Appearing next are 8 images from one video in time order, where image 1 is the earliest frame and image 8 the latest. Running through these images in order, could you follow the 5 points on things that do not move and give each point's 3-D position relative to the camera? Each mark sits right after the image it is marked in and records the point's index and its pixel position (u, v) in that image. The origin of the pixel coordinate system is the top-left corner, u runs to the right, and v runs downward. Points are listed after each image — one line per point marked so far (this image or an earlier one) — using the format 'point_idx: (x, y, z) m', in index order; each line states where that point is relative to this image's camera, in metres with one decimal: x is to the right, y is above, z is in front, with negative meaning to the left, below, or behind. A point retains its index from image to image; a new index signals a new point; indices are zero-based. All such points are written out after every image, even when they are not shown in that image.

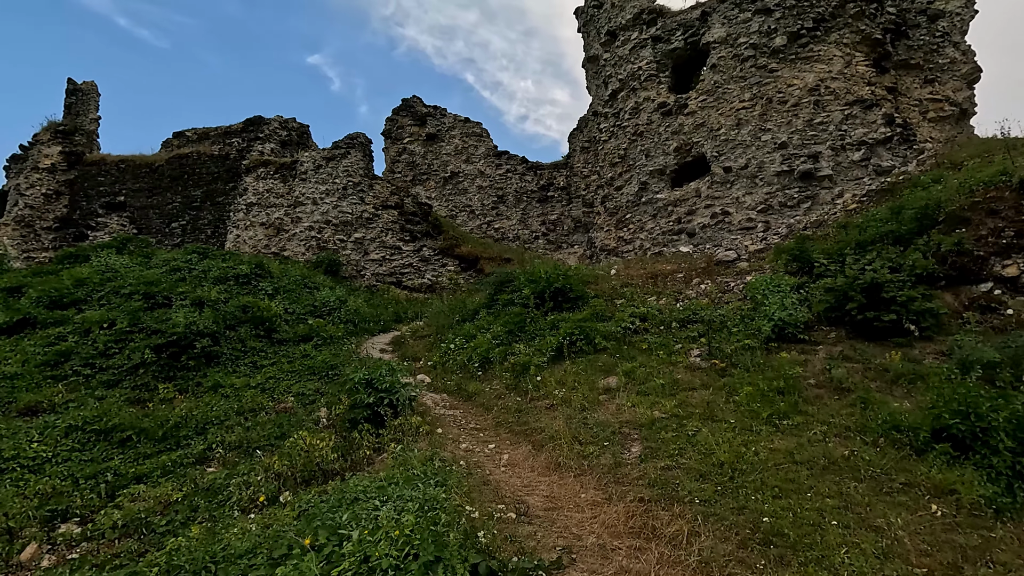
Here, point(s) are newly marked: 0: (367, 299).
0: (-3.7, -0.3, +13.4) m
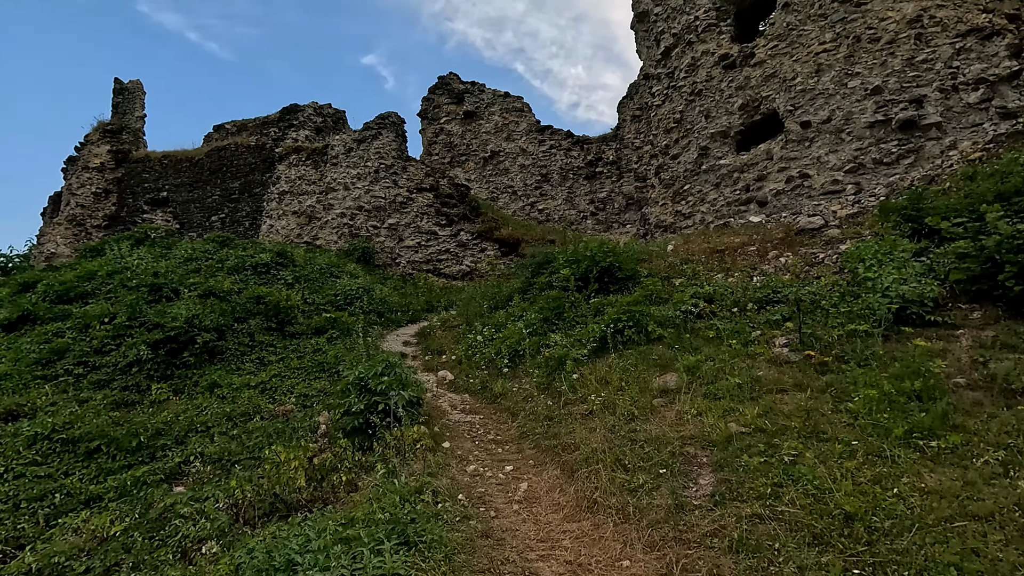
0: (-2.7, 0.0, +12.4) m
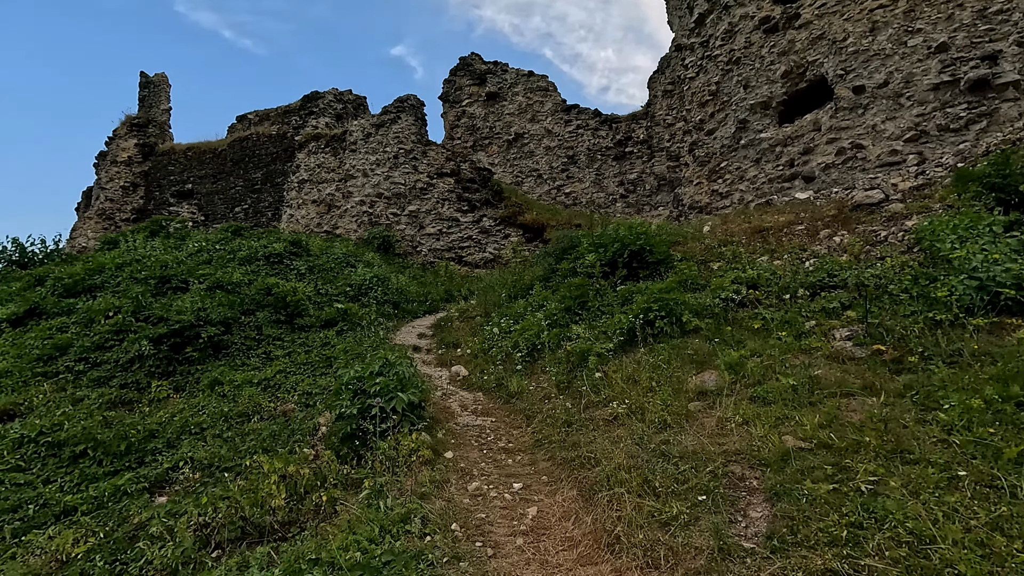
0: (-2.1, +0.2, +11.9) m
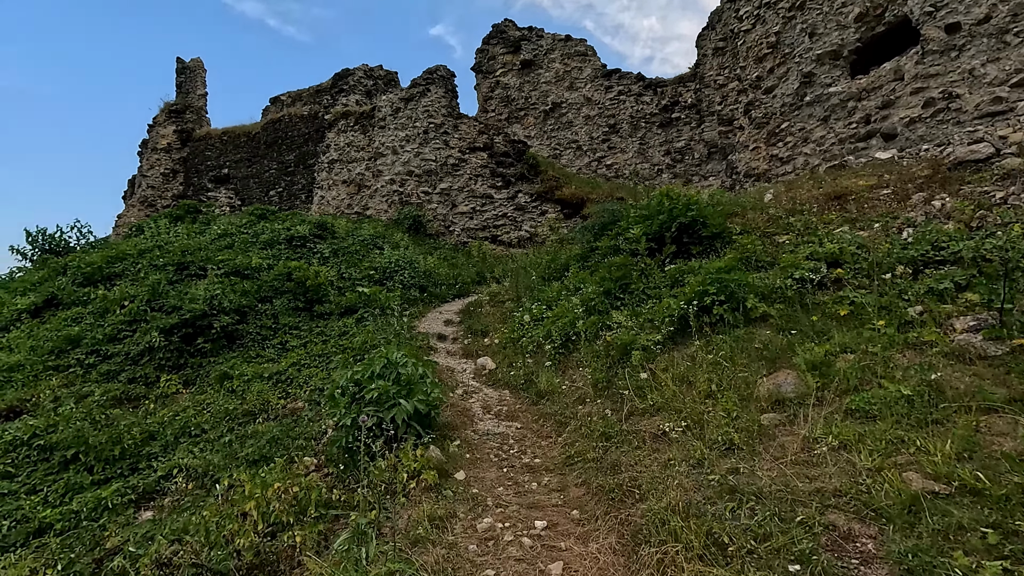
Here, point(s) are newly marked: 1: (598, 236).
0: (-1.4, +0.6, +11.3) m
1: (+1.3, +0.8, +8.0) m
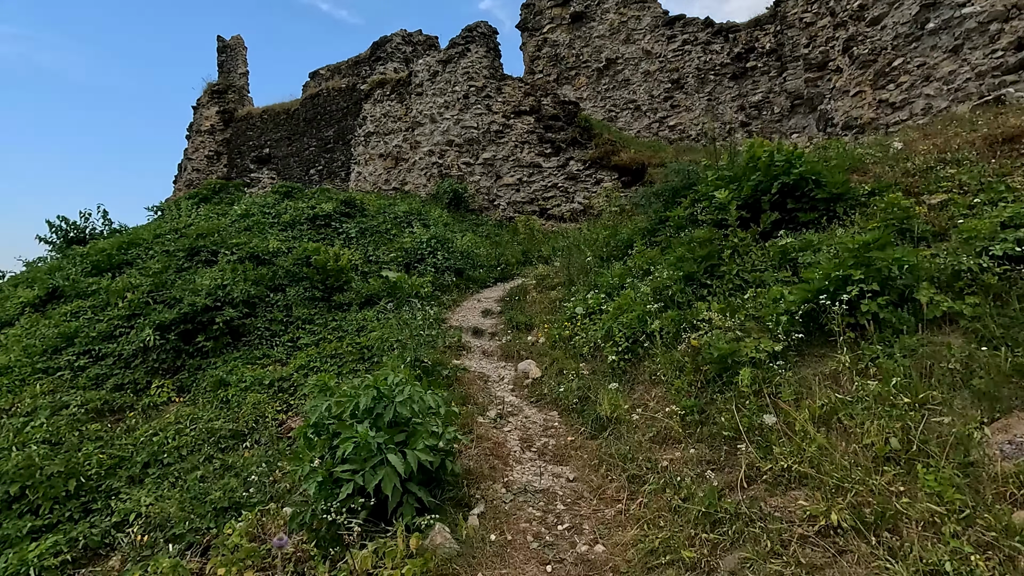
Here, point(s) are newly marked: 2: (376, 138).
0: (-0.4, +1.0, +10.1) m
1: (+1.9, +1.0, +6.5) m
2: (-3.6, +3.9, +14.0) m
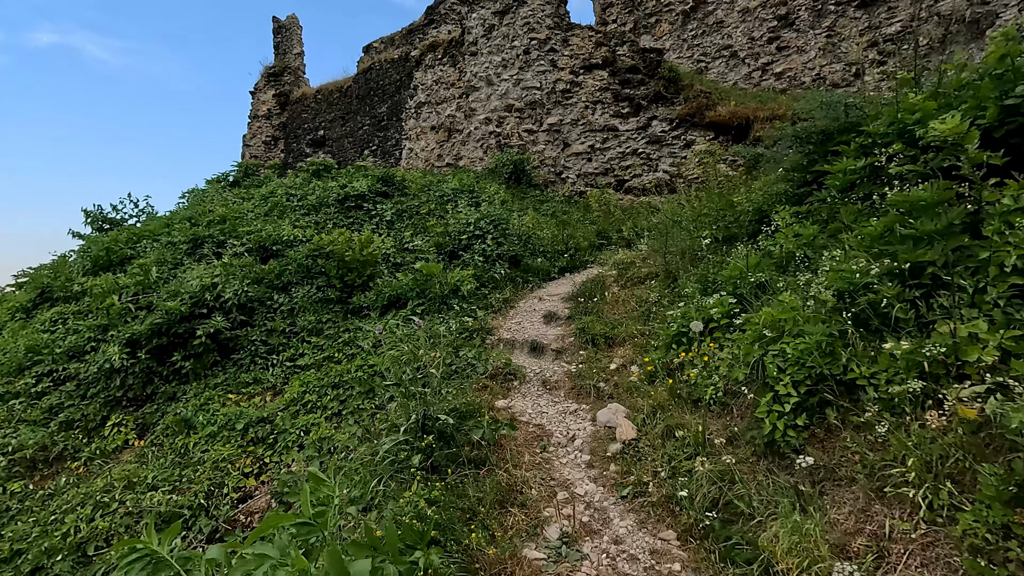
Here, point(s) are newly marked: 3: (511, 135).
0: (+0.7, +1.1, +8.3) m
1: (+2.5, +1.1, +4.4) m
2: (-2.0, +4.2, +12.5) m
3: (0.0, +3.1, +10.9) m
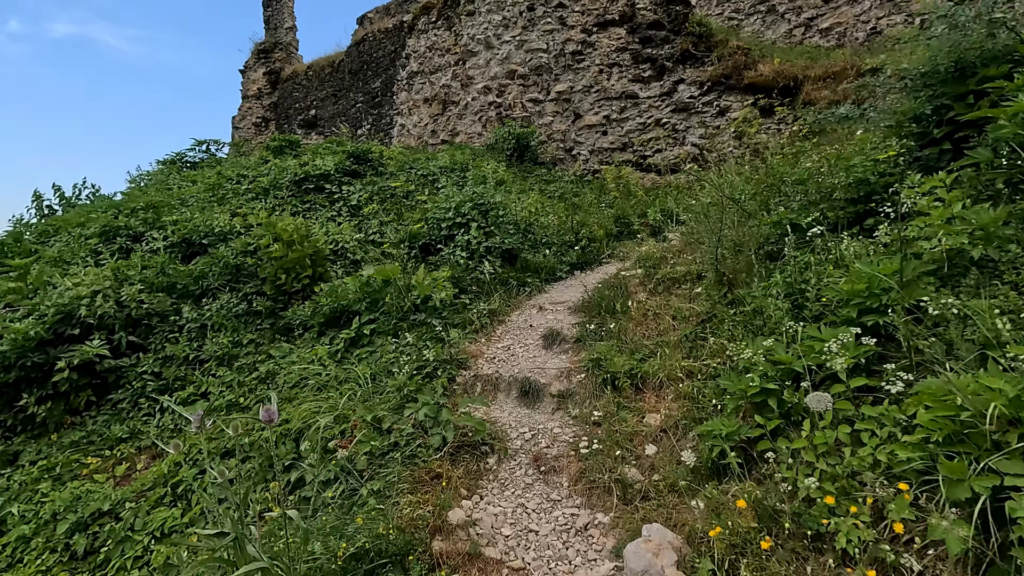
0: (+0.7, +1.2, +6.9) m
1: (+2.4, +1.0, +3.0) m
2: (-1.9, +4.3, +11.1) m
3: (0.0, +3.2, +9.4) m
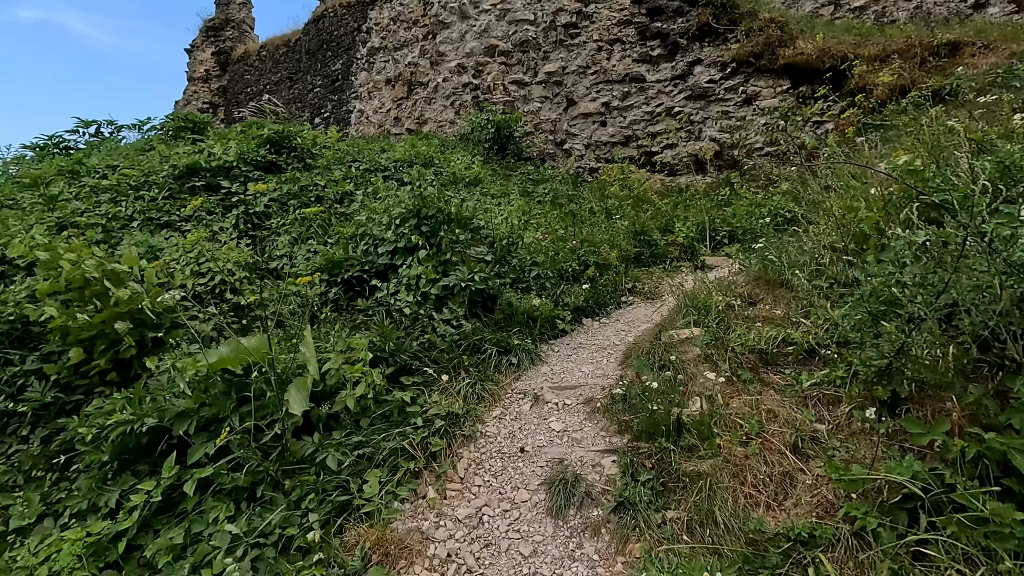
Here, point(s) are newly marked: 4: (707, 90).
0: (+0.5, +0.8, +5.3) m
1: (+2.3, +0.7, +1.5) m
2: (-2.2, +4.0, +9.4) m
3: (-0.3, +2.9, +7.8) m
4: (+2.5, +2.5, +6.6) m
